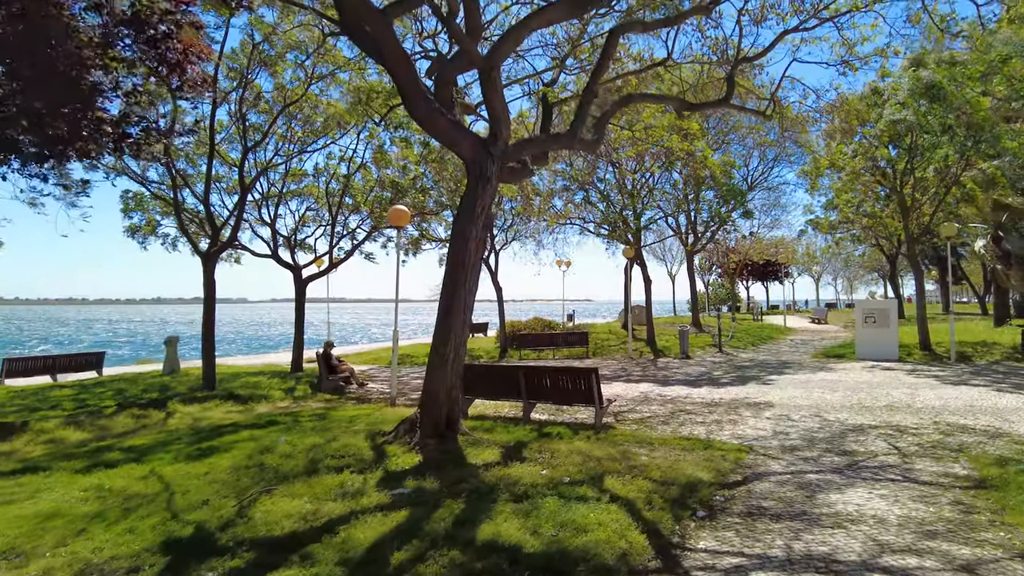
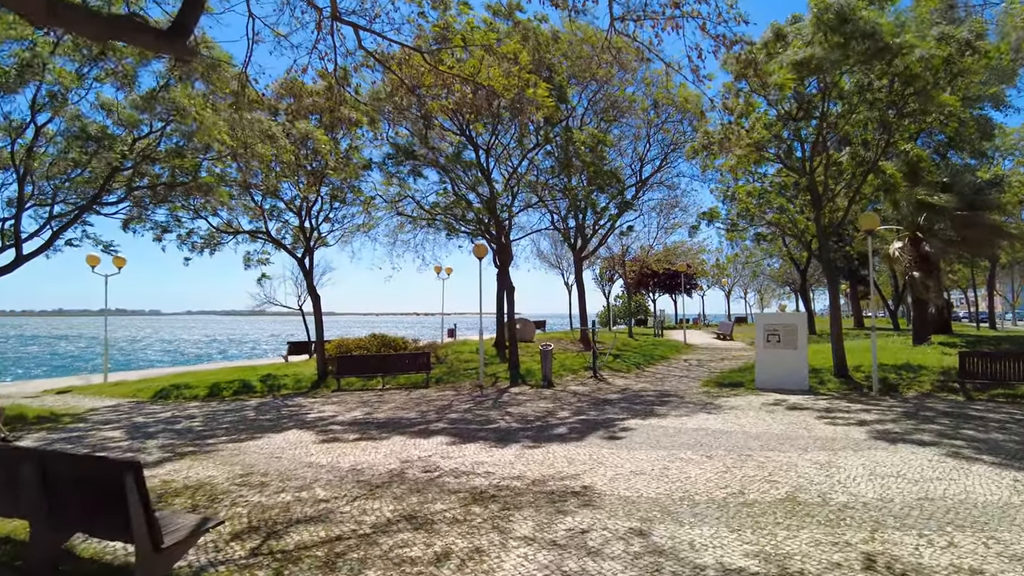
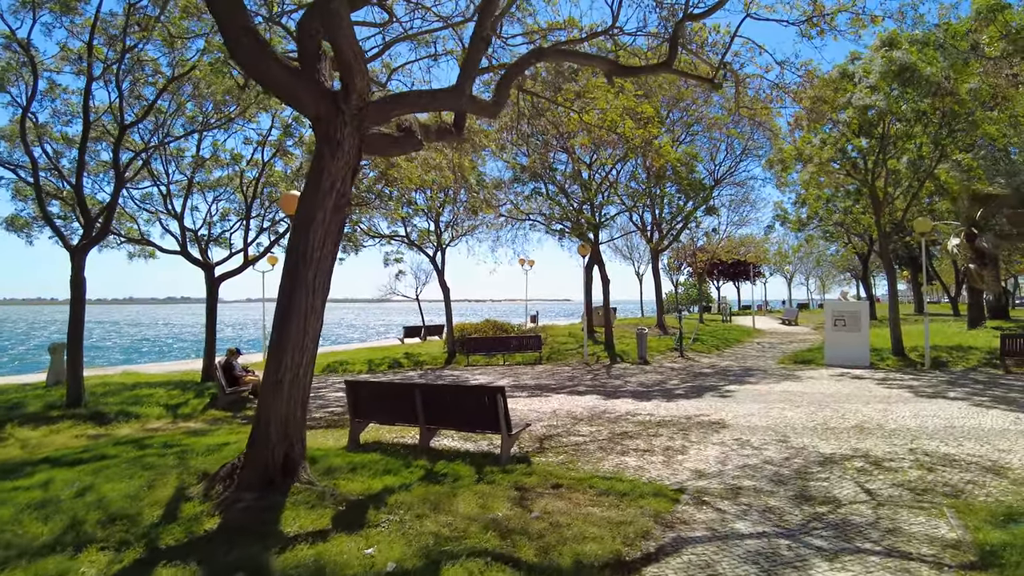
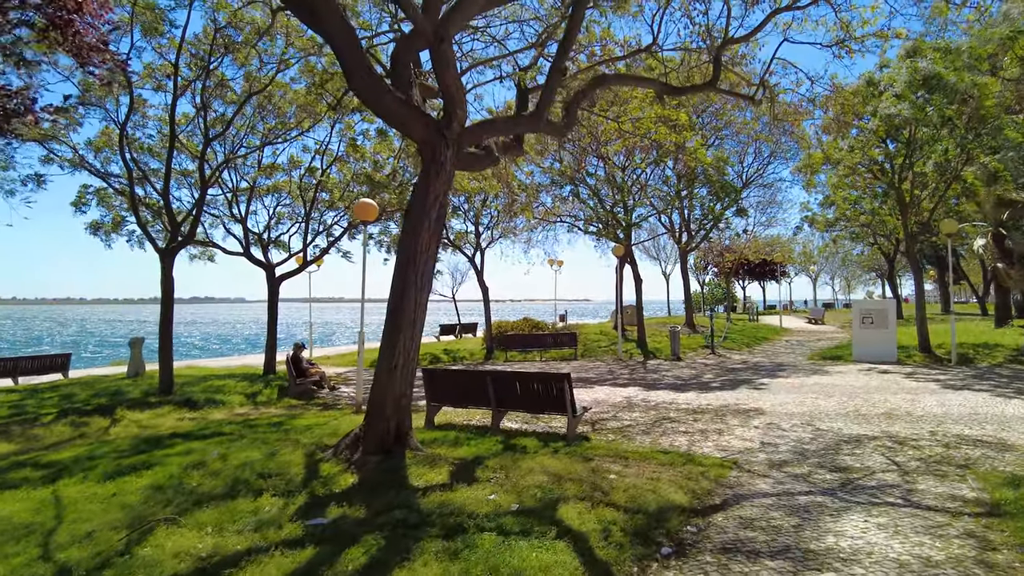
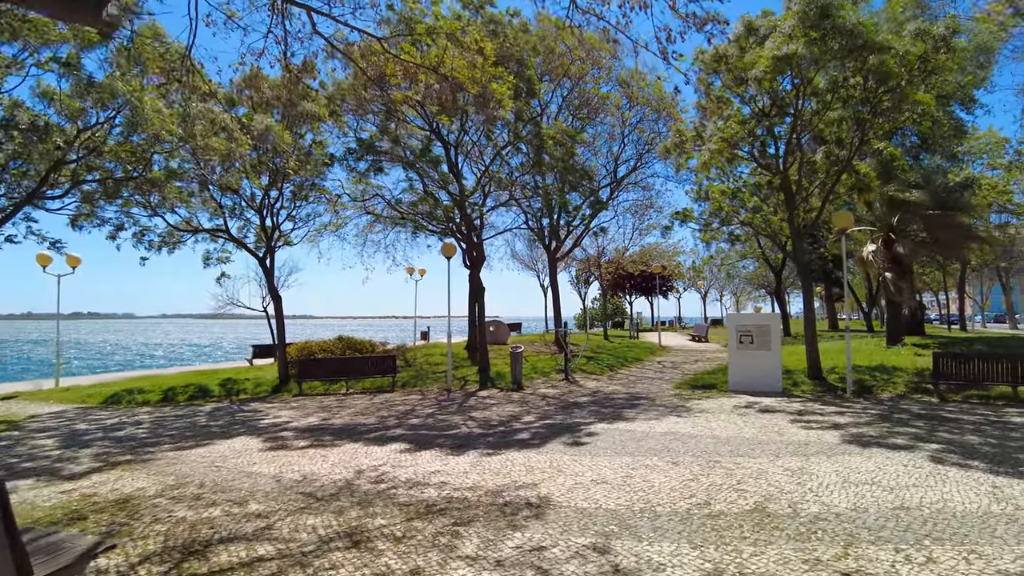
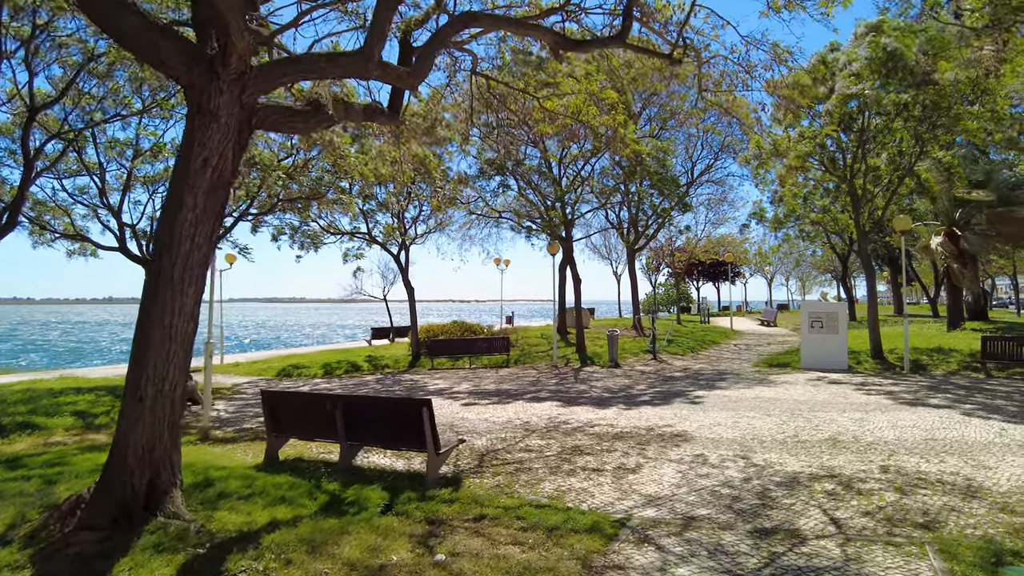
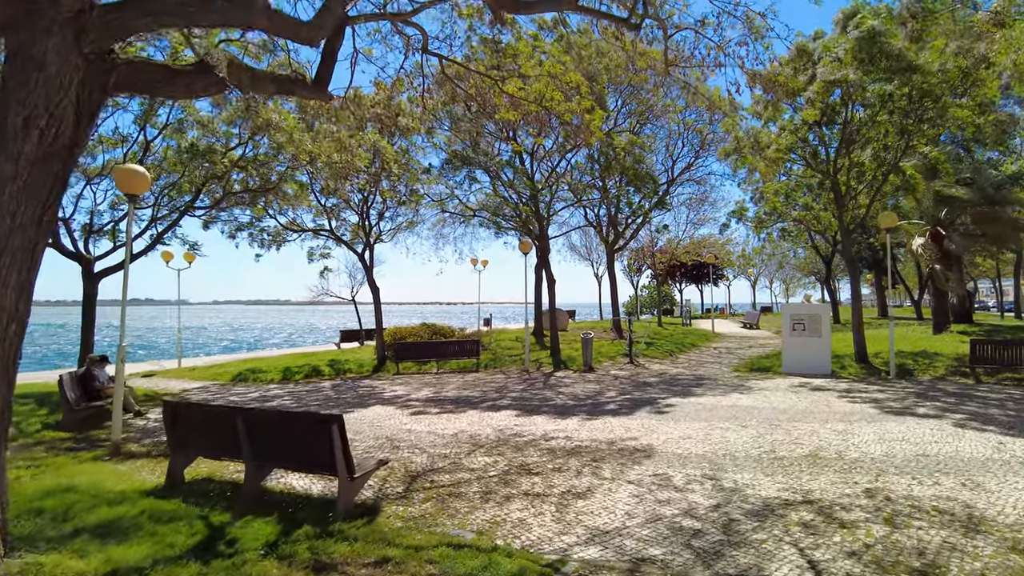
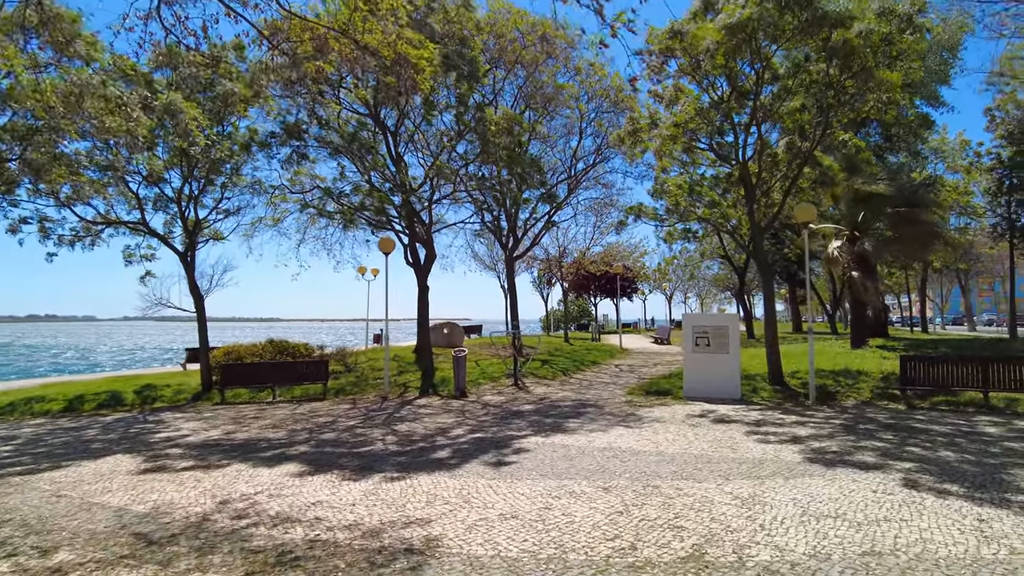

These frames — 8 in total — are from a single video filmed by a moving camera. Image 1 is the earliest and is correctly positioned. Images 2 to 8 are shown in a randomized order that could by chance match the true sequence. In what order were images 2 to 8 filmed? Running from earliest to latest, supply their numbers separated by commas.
4, 3, 6, 7, 2, 5, 8
